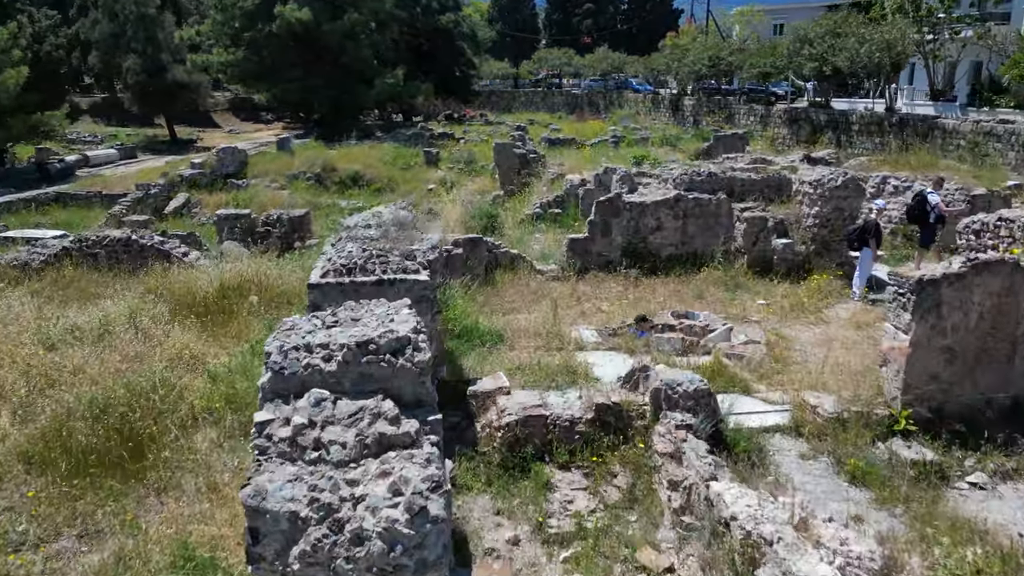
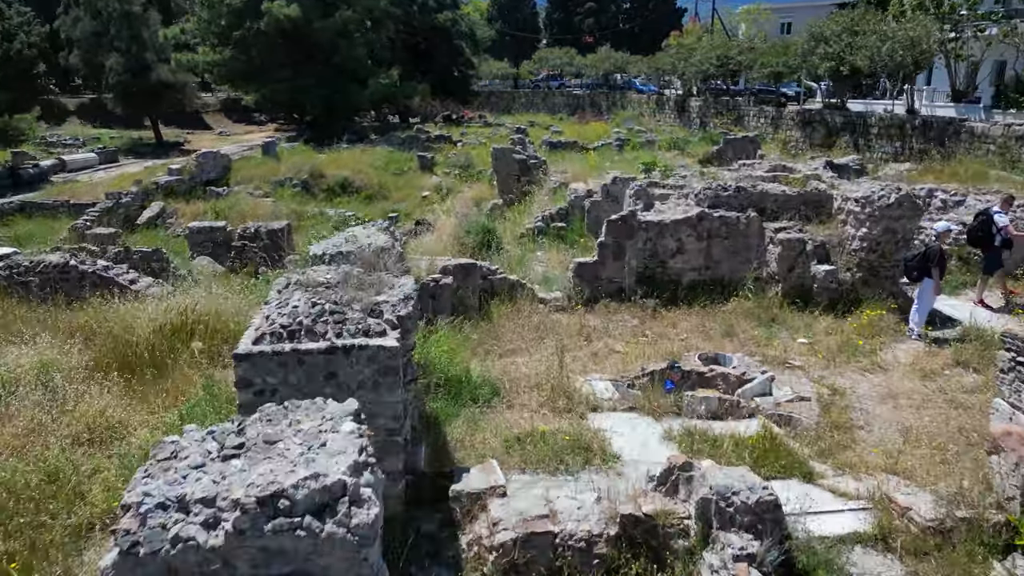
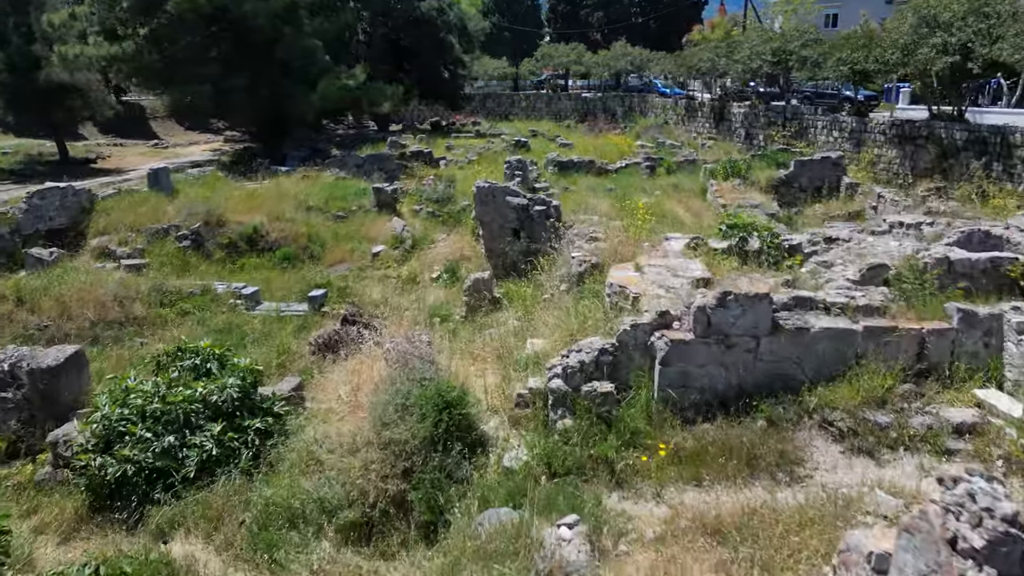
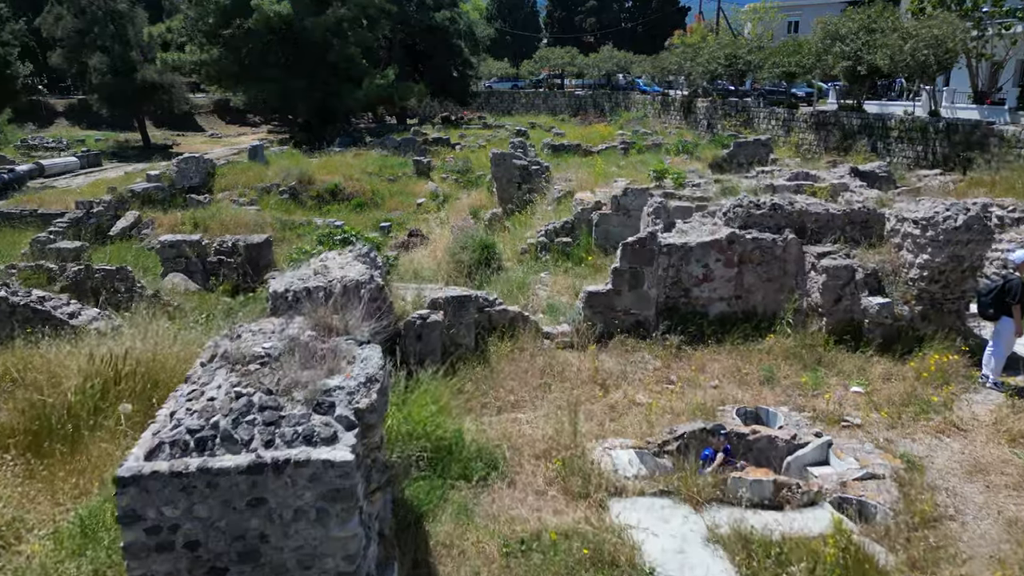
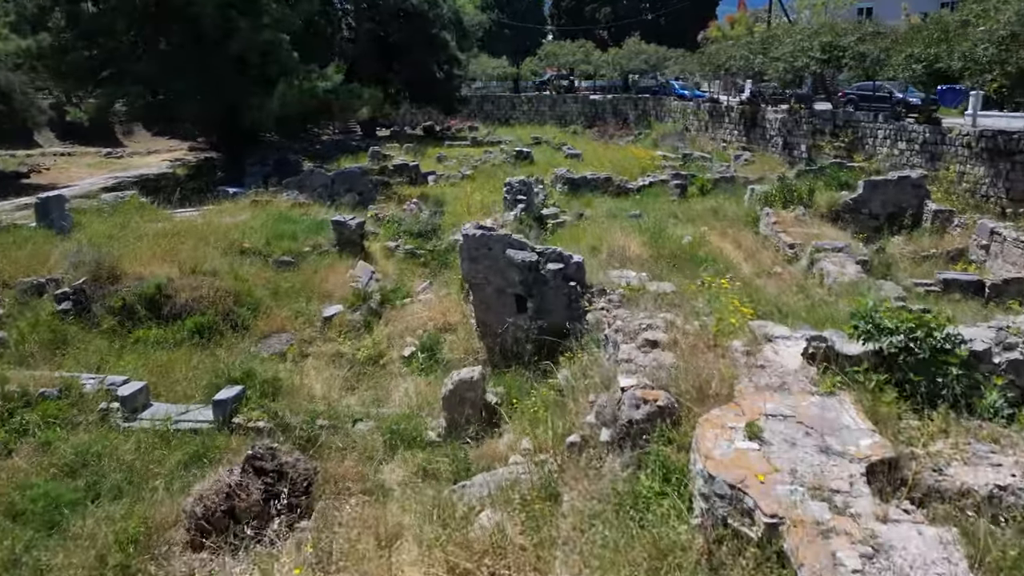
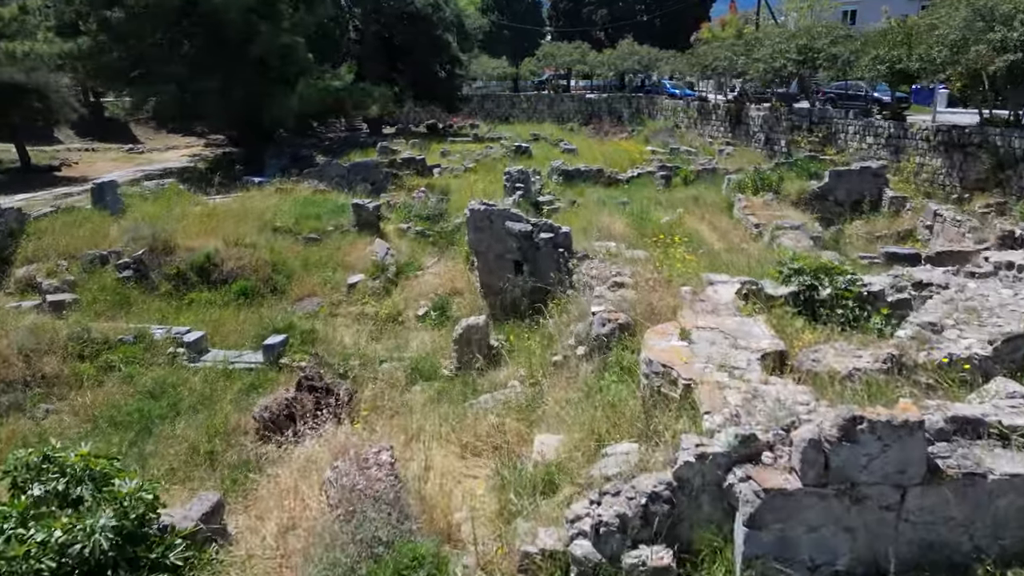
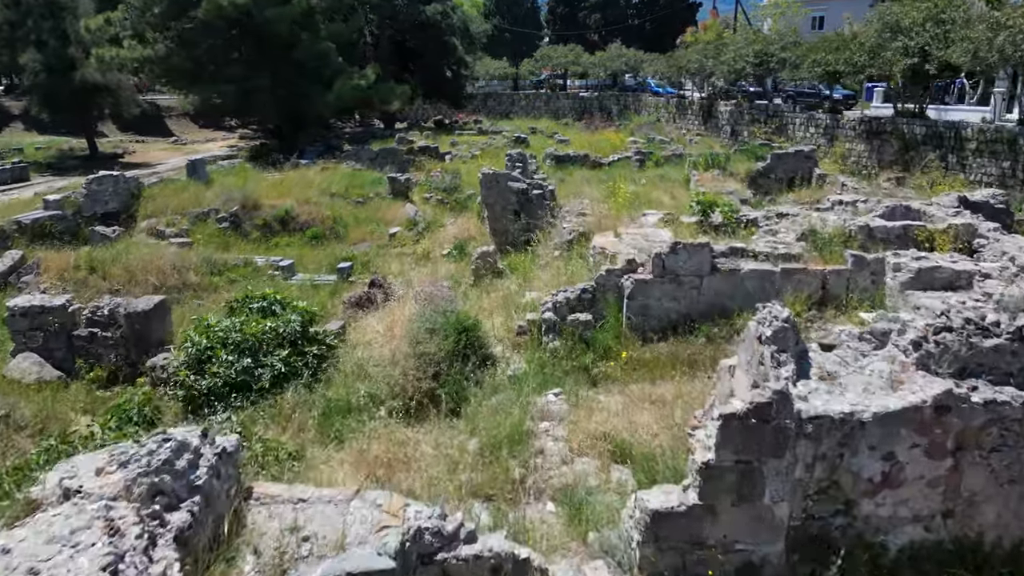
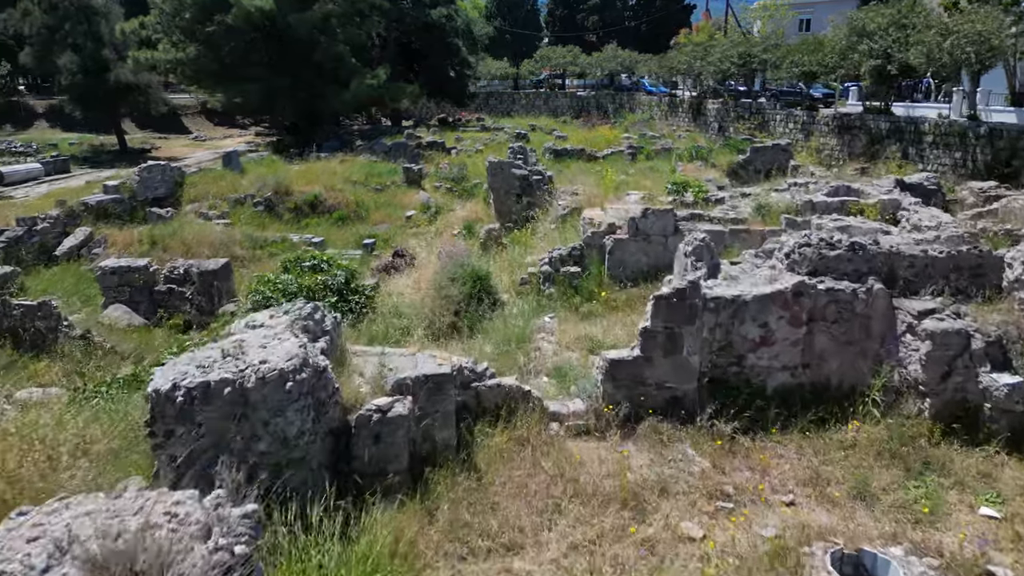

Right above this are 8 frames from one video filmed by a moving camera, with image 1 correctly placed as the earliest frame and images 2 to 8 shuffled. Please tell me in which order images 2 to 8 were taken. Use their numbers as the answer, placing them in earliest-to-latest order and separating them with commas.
2, 4, 8, 7, 3, 6, 5
